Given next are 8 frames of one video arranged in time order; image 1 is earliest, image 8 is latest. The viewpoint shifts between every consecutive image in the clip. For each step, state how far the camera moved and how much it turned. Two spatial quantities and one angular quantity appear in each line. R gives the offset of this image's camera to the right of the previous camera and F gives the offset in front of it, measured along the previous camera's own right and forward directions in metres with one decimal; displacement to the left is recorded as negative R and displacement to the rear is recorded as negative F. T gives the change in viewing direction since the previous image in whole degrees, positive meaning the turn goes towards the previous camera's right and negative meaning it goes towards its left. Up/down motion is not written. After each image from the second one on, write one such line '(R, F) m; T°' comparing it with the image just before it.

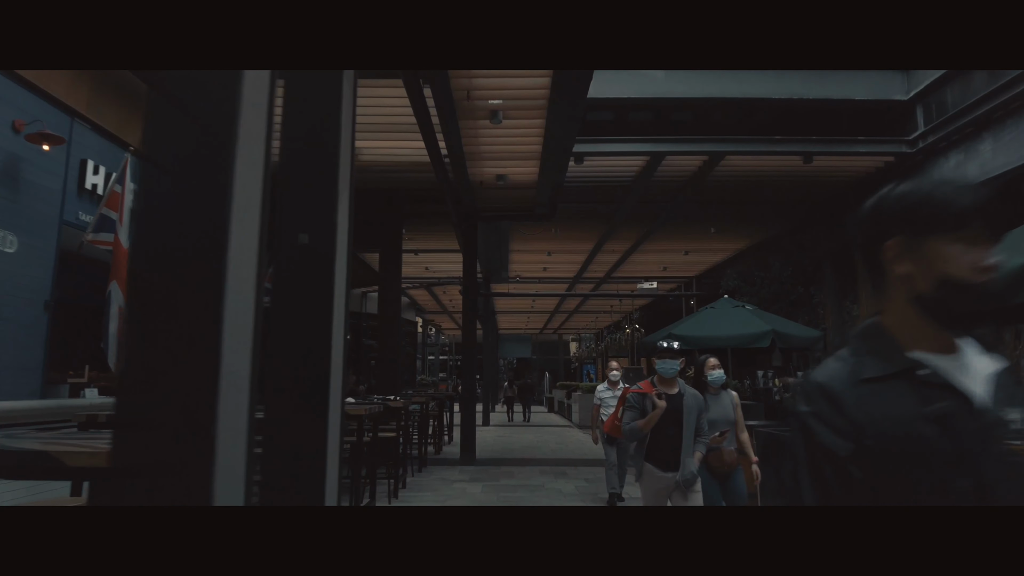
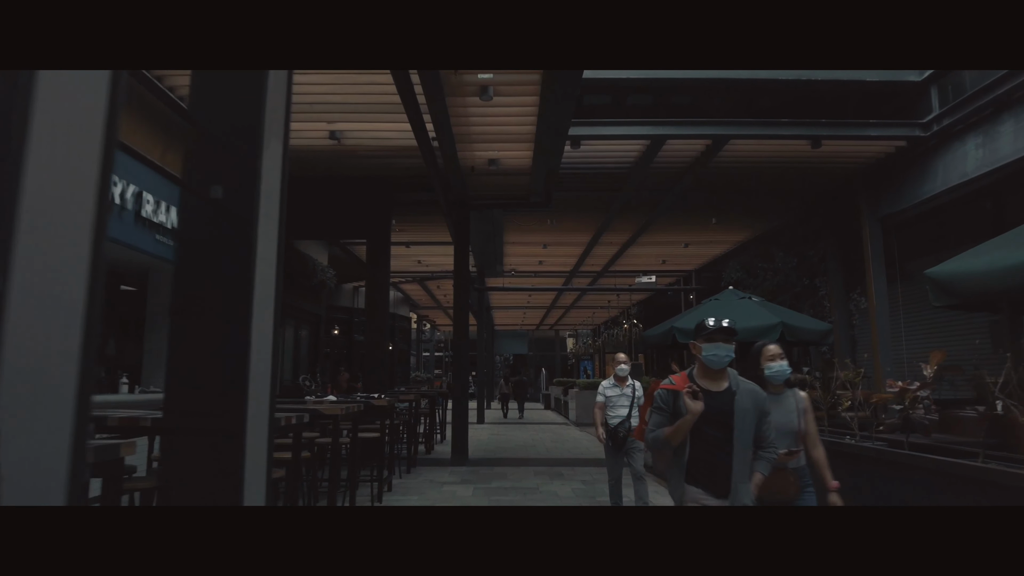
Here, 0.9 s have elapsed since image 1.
(+0.1, +0.4) m; 0°
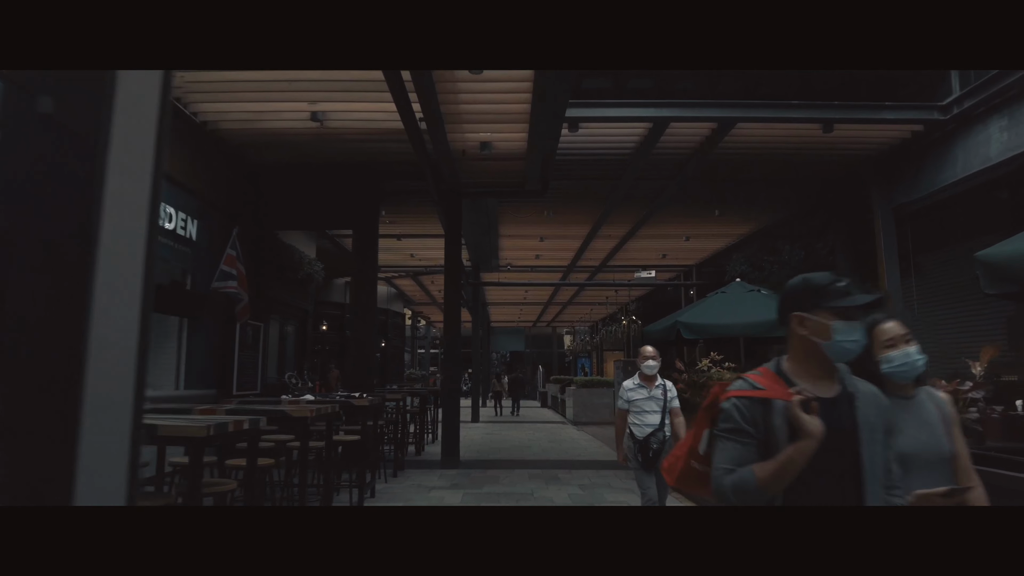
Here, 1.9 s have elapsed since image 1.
(0.0, +0.5) m; 0°
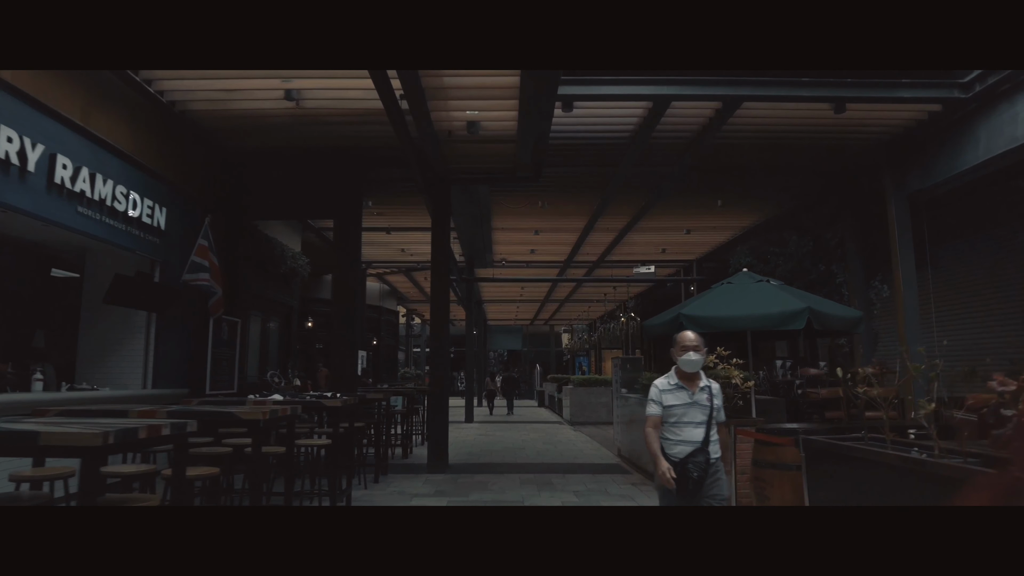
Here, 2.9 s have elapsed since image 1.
(+0.1, +0.5) m; 0°
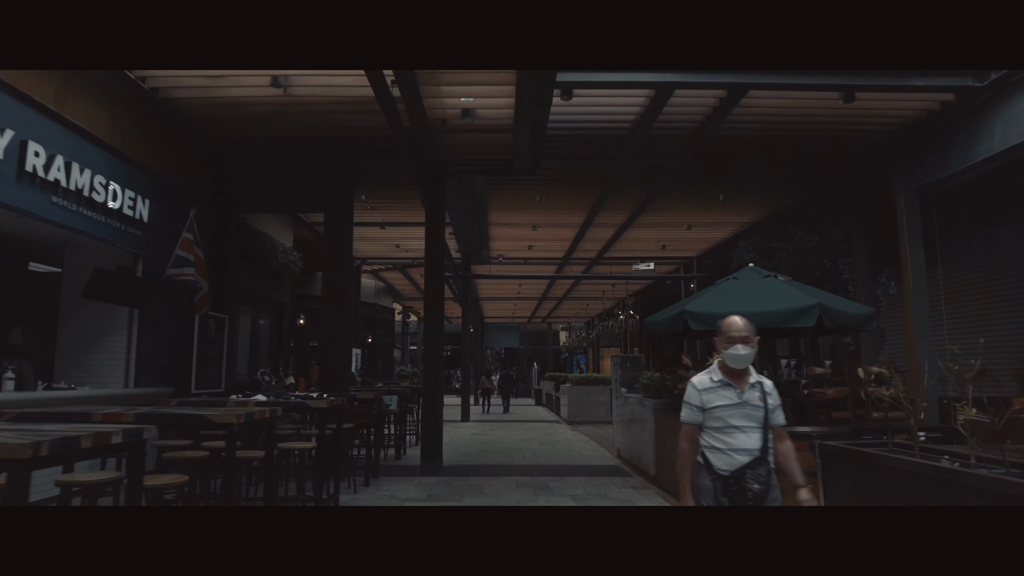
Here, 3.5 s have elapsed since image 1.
(0.0, +0.3) m; 0°
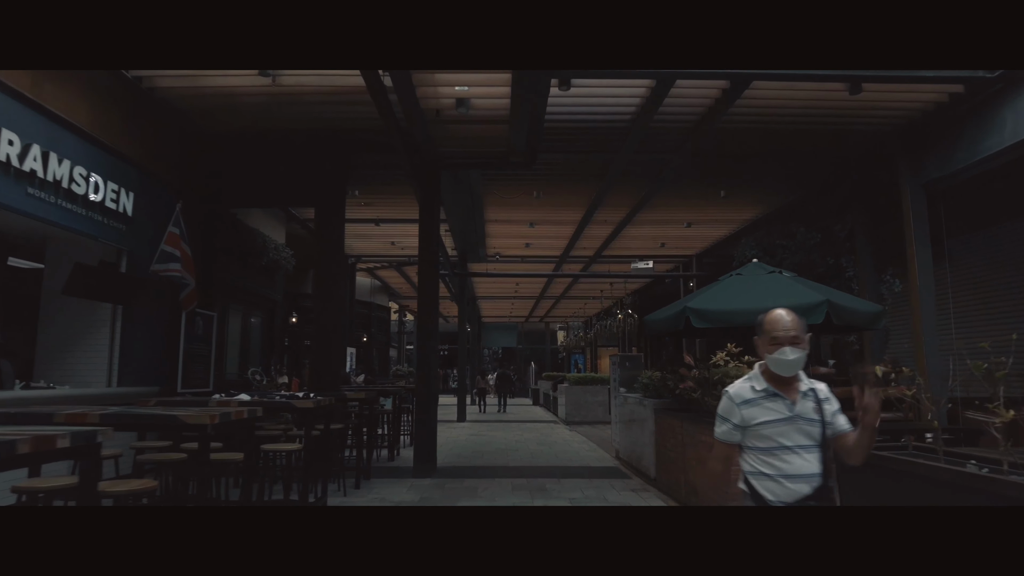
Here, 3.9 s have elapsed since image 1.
(0.0, +0.2) m; 0°
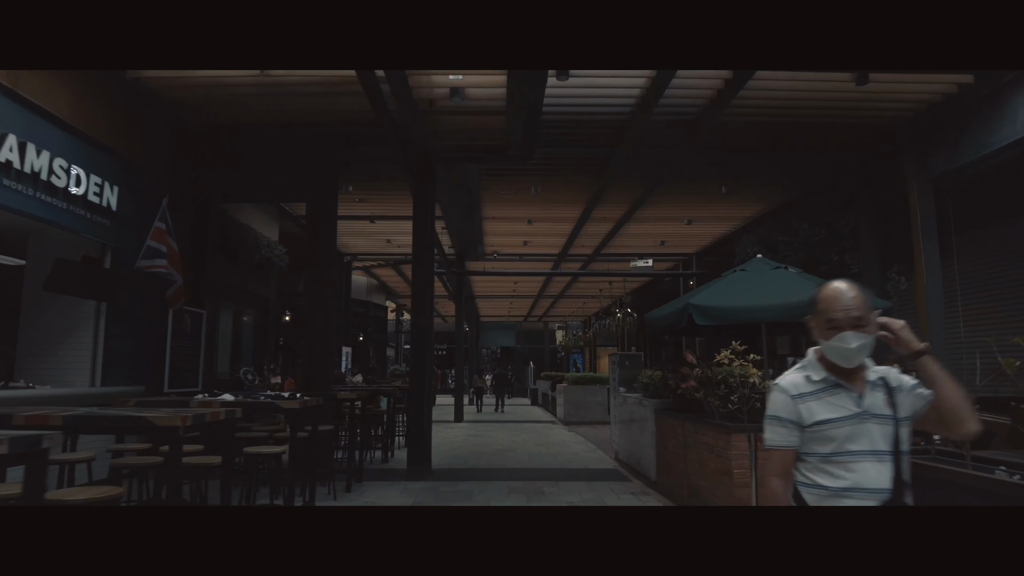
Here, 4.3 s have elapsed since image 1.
(0.0, +0.2) m; 0°
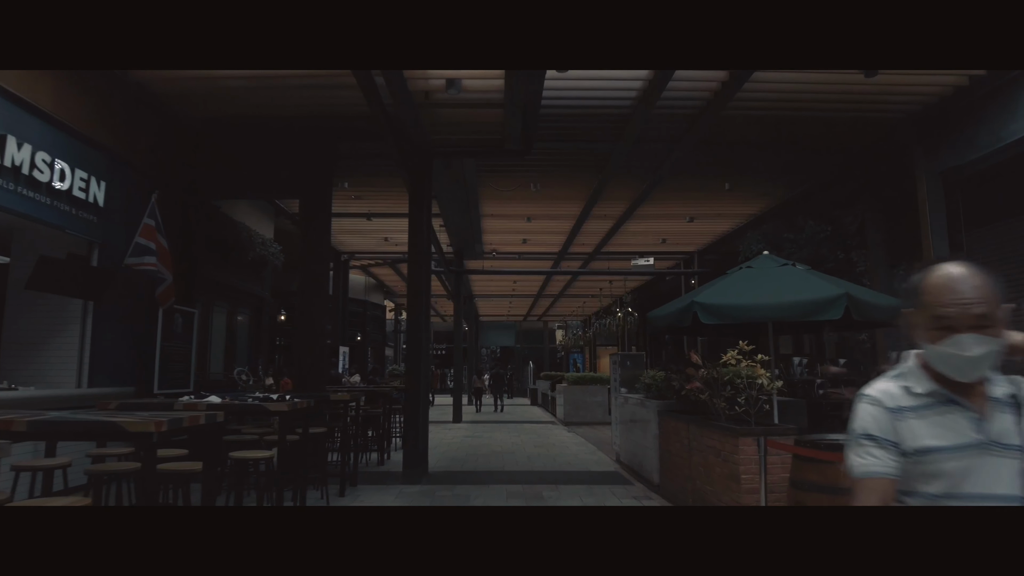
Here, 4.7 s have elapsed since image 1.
(0.0, +0.2) m; 0°
